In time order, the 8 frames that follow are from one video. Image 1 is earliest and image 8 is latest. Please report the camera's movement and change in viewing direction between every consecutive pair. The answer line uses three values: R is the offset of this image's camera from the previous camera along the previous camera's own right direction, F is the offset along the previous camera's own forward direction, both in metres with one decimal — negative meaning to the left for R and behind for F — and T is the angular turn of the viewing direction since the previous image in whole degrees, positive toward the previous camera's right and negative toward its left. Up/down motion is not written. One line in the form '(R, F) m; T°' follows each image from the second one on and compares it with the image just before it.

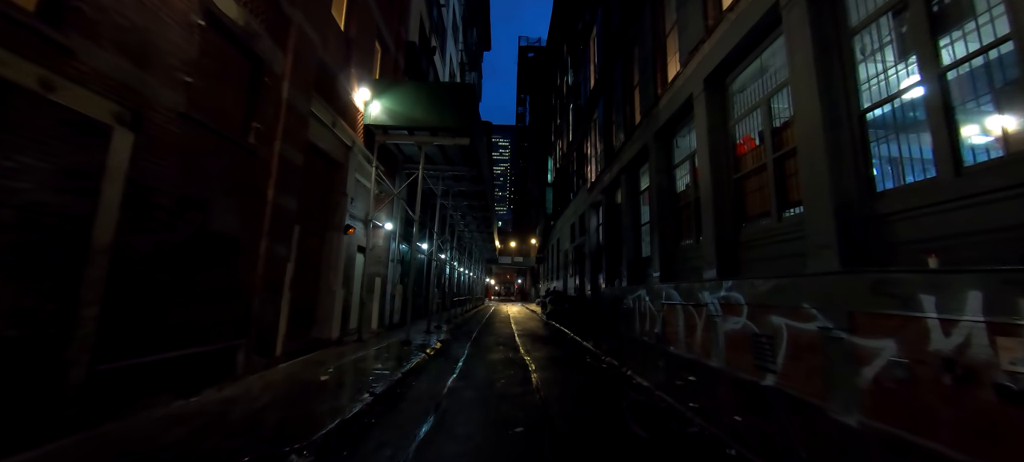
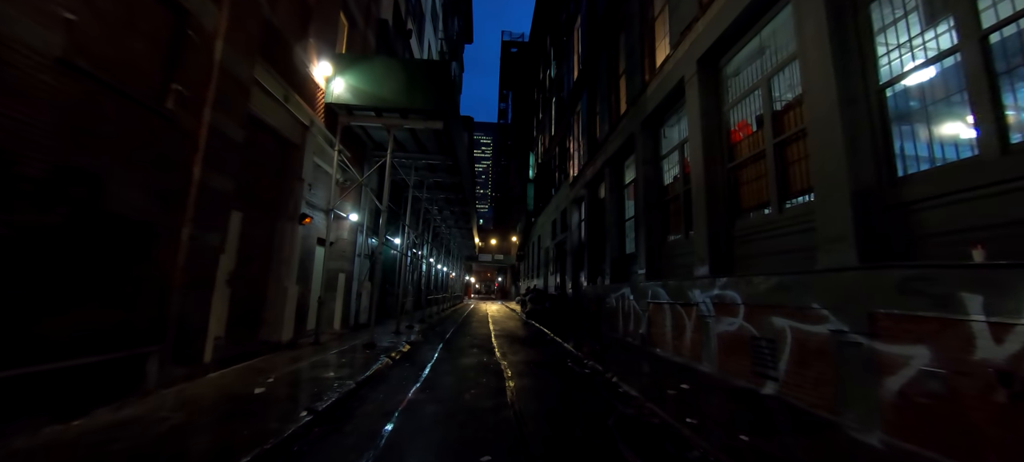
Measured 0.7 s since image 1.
(+0.1, +0.8) m; +3°
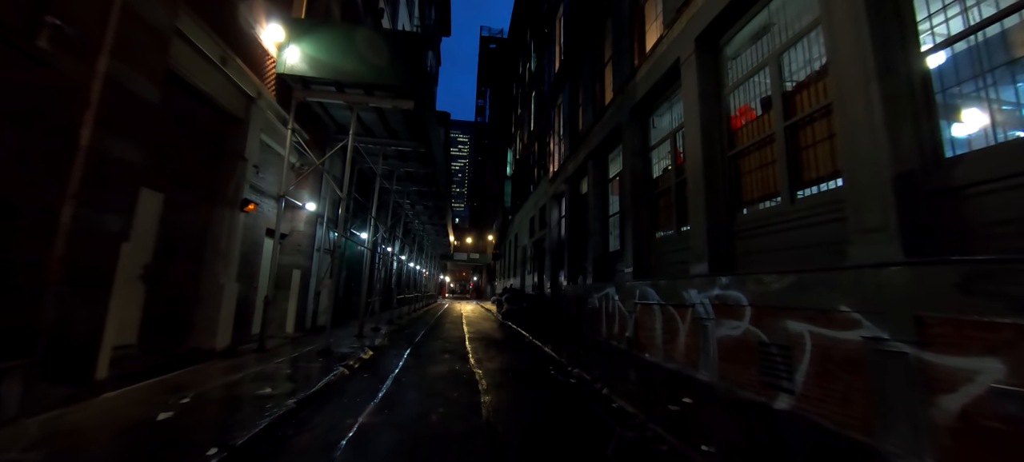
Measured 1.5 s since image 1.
(0.0, +0.8) m; +4°
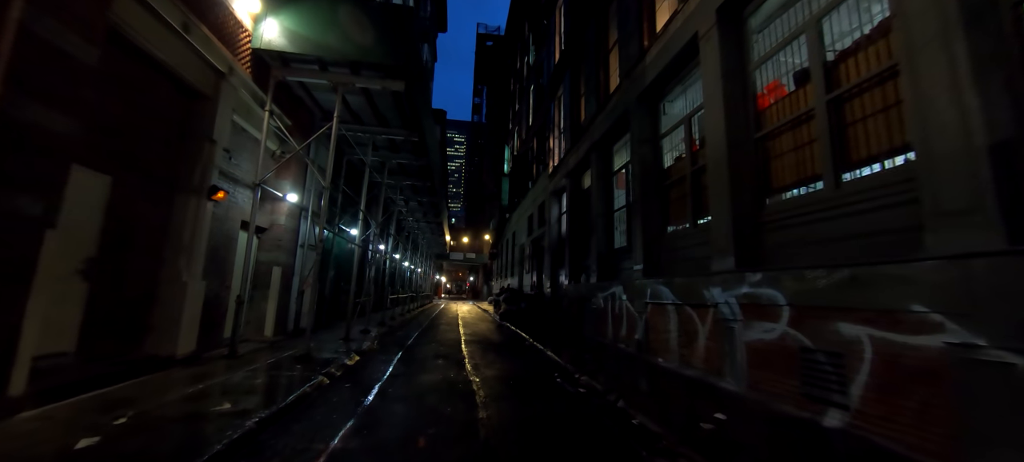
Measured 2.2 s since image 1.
(-0.1, +0.7) m; +1°
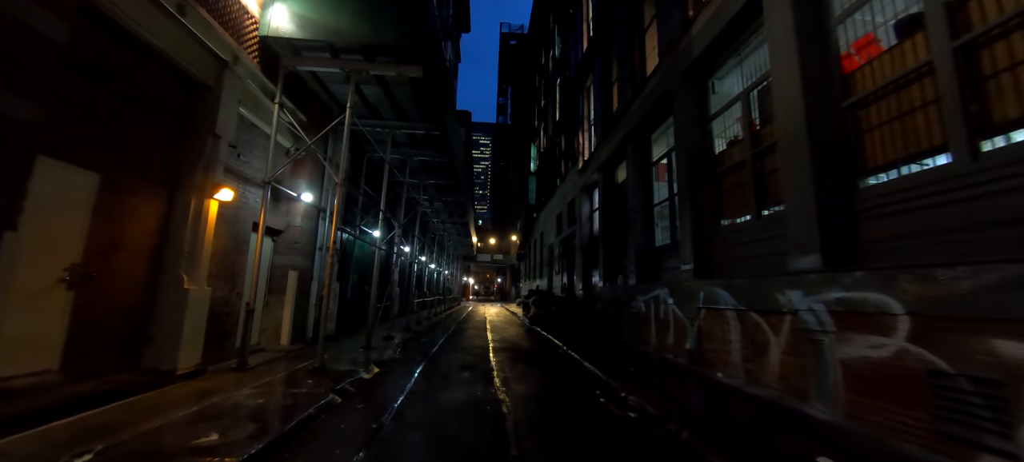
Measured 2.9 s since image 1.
(-0.1, +0.8) m; -4°
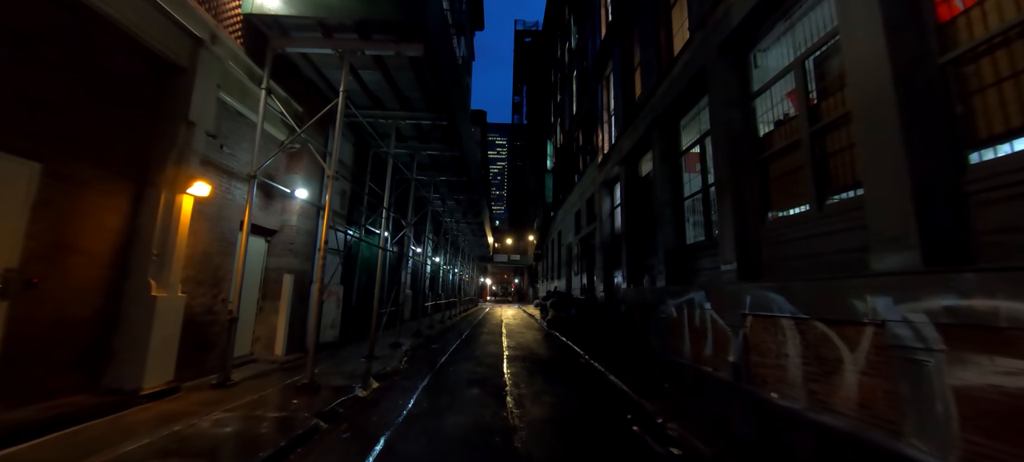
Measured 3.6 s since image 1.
(0.0, +0.8) m; -3°
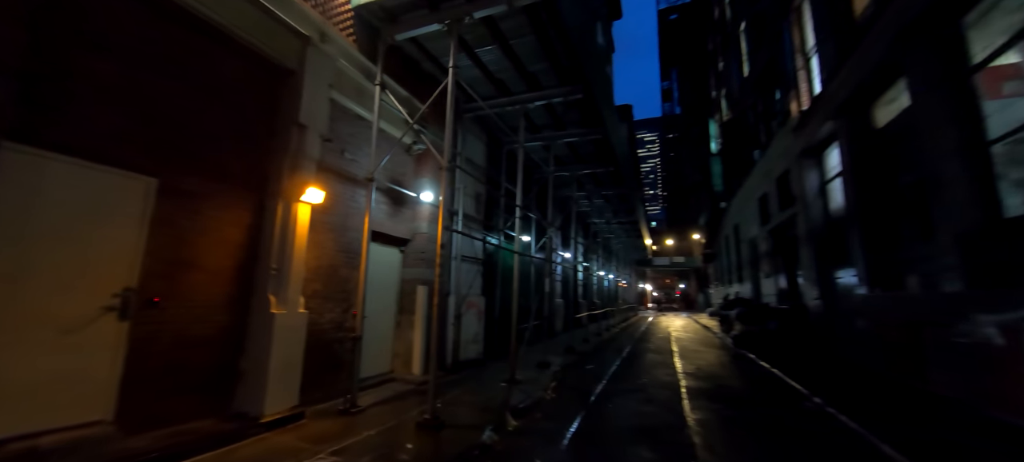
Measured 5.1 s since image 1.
(-0.1, +1.6) m; -22°
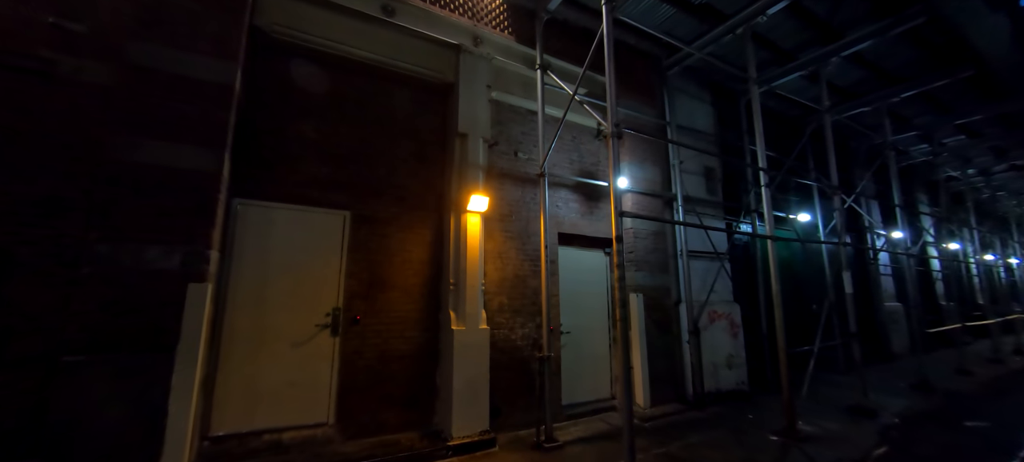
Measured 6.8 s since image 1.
(+0.5, +1.3) m; -38°
